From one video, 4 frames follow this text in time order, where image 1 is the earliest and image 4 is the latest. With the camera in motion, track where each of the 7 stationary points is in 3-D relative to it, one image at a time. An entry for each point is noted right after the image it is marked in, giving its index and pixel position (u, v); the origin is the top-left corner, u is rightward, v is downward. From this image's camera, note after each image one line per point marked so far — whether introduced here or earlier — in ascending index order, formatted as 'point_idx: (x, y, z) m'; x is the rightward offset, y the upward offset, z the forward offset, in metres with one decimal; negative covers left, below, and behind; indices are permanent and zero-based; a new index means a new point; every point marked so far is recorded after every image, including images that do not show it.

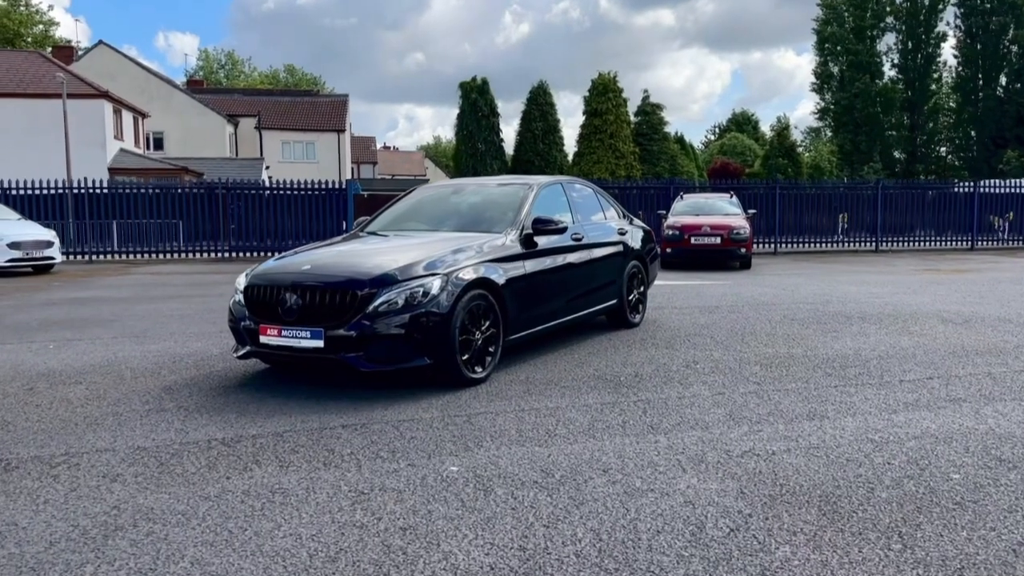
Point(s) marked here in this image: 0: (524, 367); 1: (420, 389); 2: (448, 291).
0: (+0.1, -0.7, +7.0) m
1: (-0.7, -0.8, +6.2) m
2: (-0.5, 0.0, +6.2) m
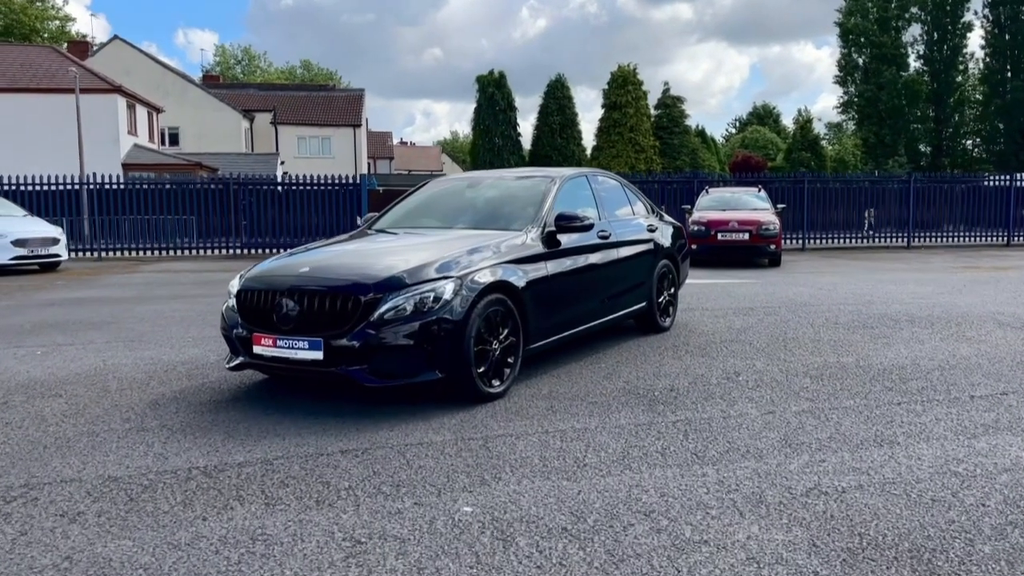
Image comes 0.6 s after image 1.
0: (+0.3, -0.7, +6.3) m
1: (-0.6, -0.8, +5.6) m
2: (-0.3, -0.1, +5.5) m
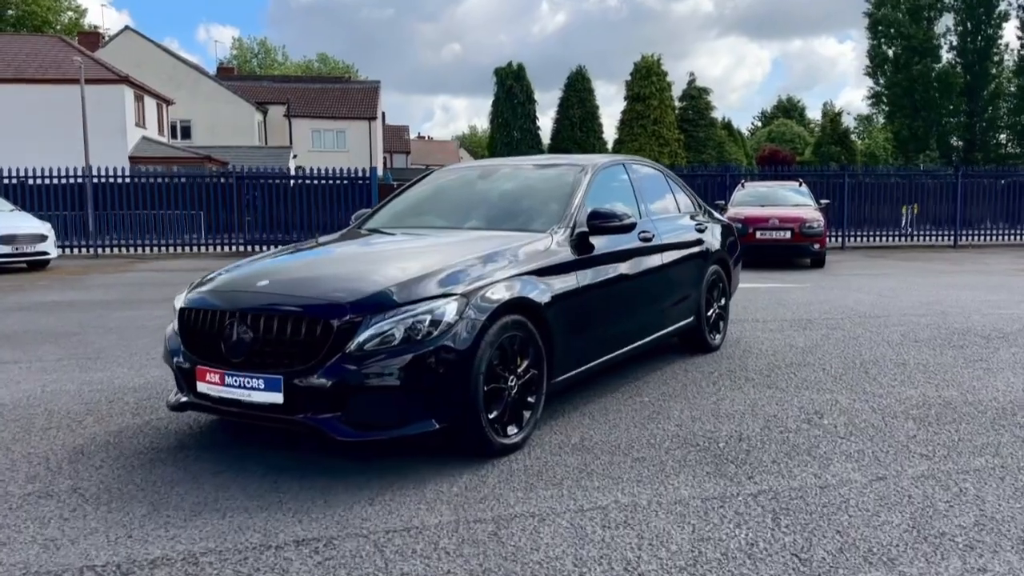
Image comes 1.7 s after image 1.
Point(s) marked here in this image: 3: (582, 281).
0: (+0.4, -0.8, +5.0) m
1: (-0.5, -0.9, +4.3) m
2: (-0.2, -0.2, +4.2) m
3: (+0.4, 0.0, +5.2) m
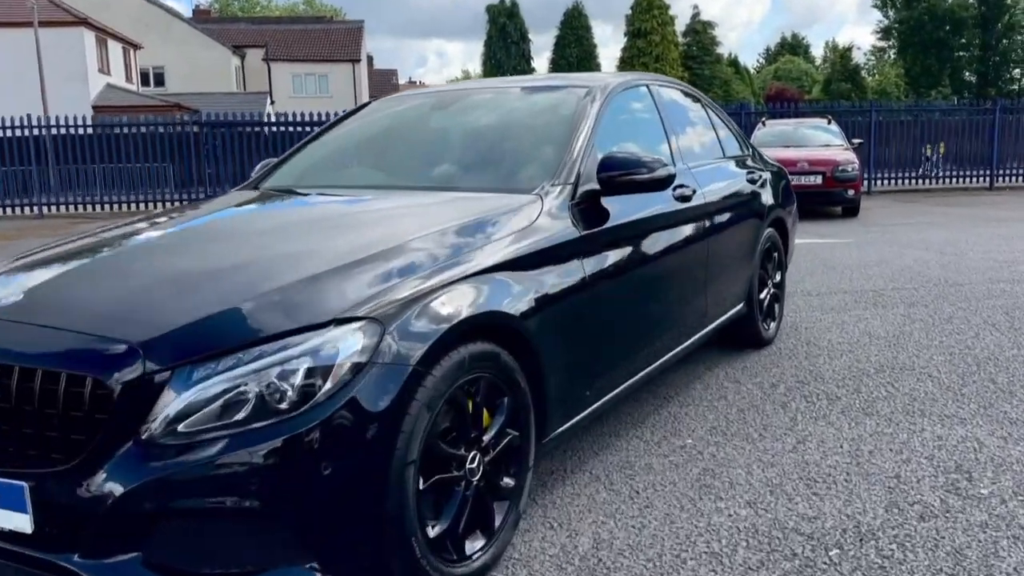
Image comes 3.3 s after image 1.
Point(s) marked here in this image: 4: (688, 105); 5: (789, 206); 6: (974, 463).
0: (+0.3, -0.8, +3.1) m
1: (-0.6, -1.0, +2.4) m
2: (-0.4, -0.2, +2.3) m
3: (+0.3, +0.1, +3.2) m
4: (+1.1, +1.1, +4.9) m
5: (+1.9, +0.5, +5.6) m
6: (+1.9, -0.7, +3.3) m
